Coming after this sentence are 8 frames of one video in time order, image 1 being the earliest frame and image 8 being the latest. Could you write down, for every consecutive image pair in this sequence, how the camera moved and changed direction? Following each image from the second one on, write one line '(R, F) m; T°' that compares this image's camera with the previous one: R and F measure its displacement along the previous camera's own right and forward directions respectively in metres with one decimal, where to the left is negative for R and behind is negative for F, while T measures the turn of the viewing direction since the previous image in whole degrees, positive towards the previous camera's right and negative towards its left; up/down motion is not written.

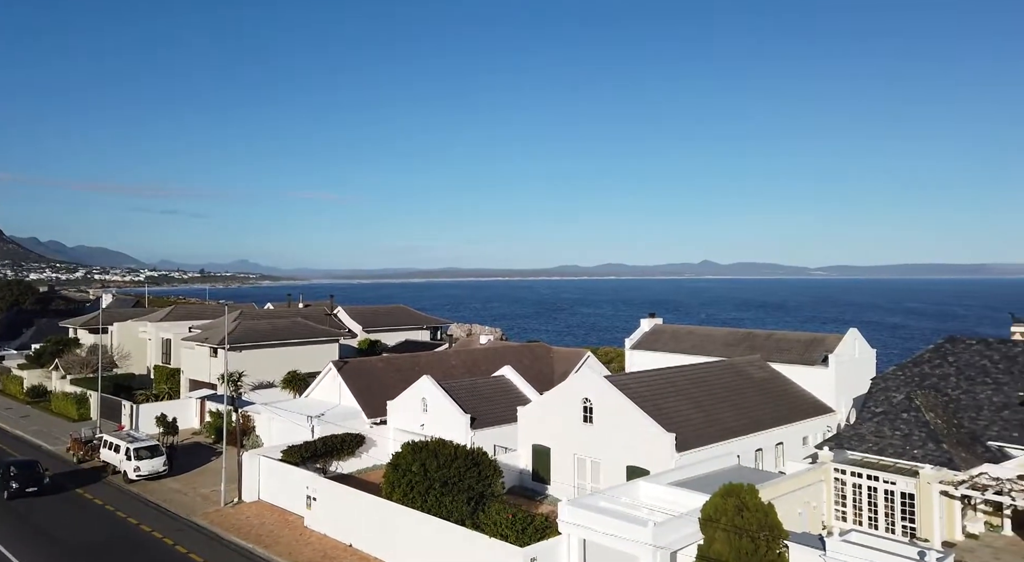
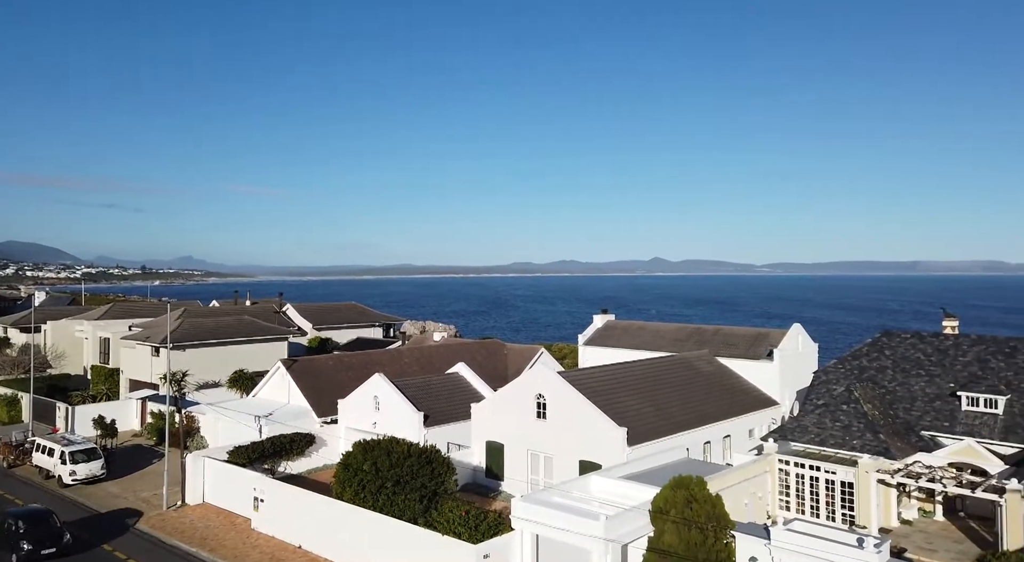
(+0.3, -0.3) m; +3°
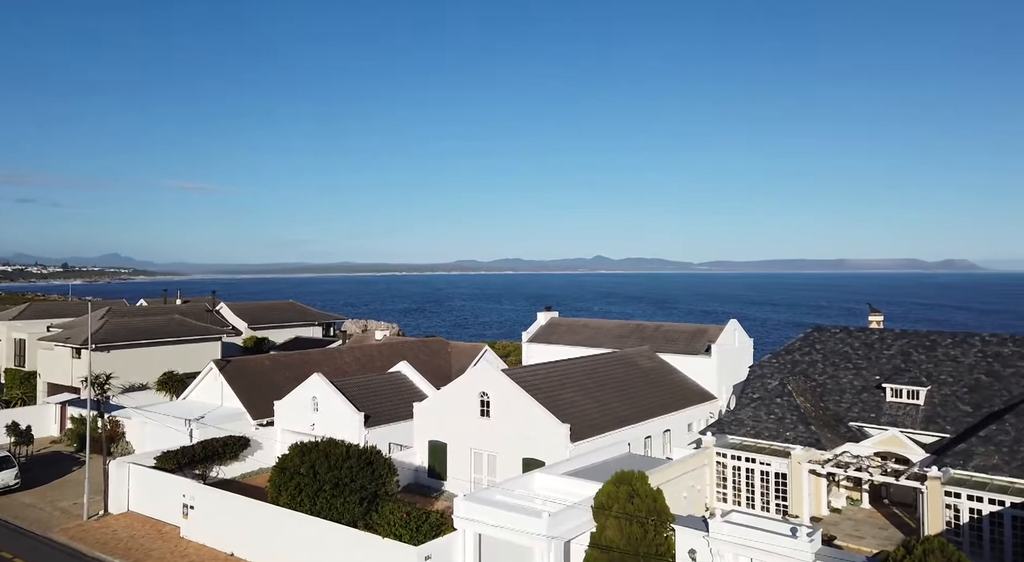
(+0.3, 0.0) m; +3°
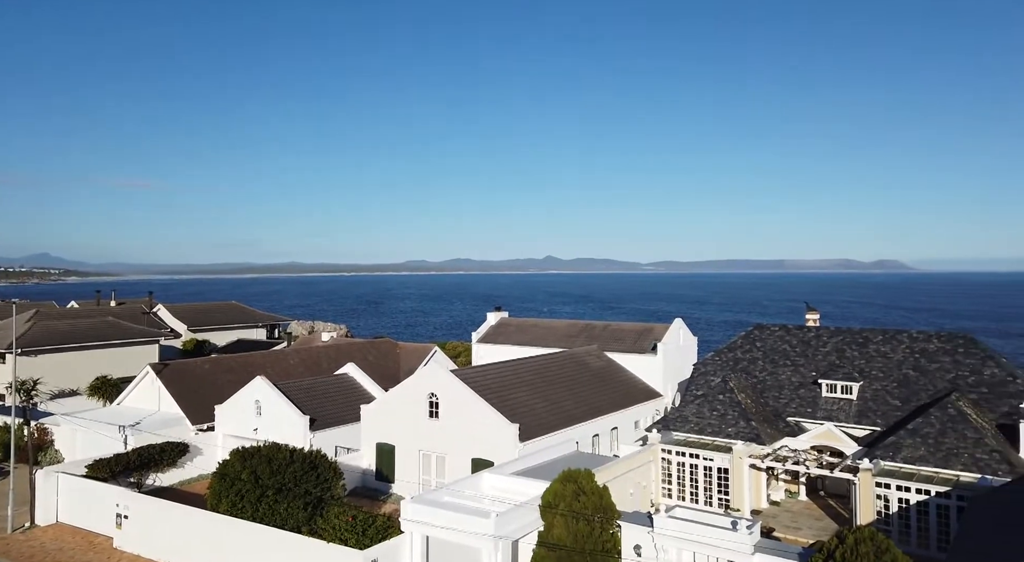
(+0.3, 0.0) m; +3°
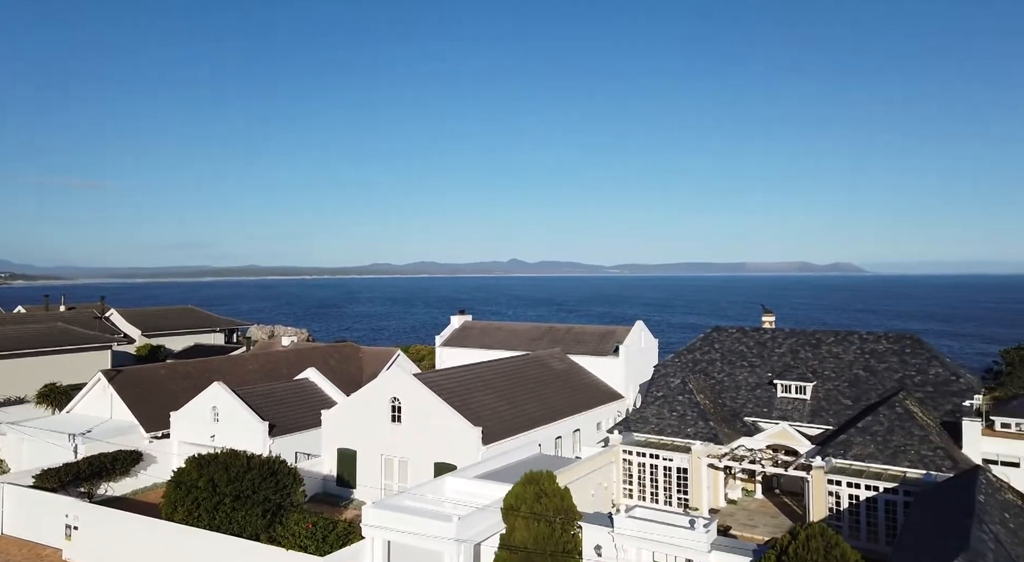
(+0.2, 0.0) m; +2°
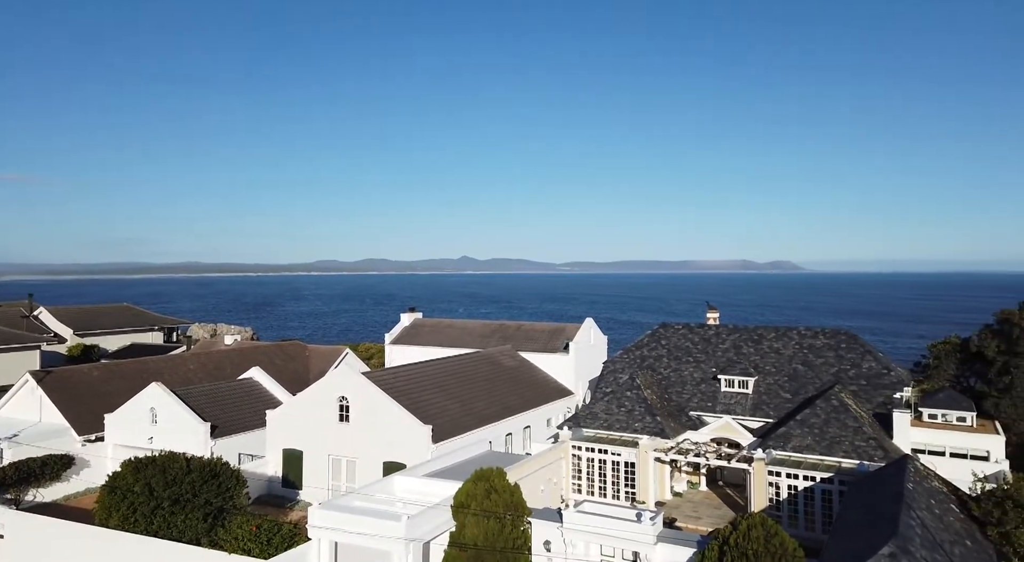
(+0.3, +0.2) m; +3°
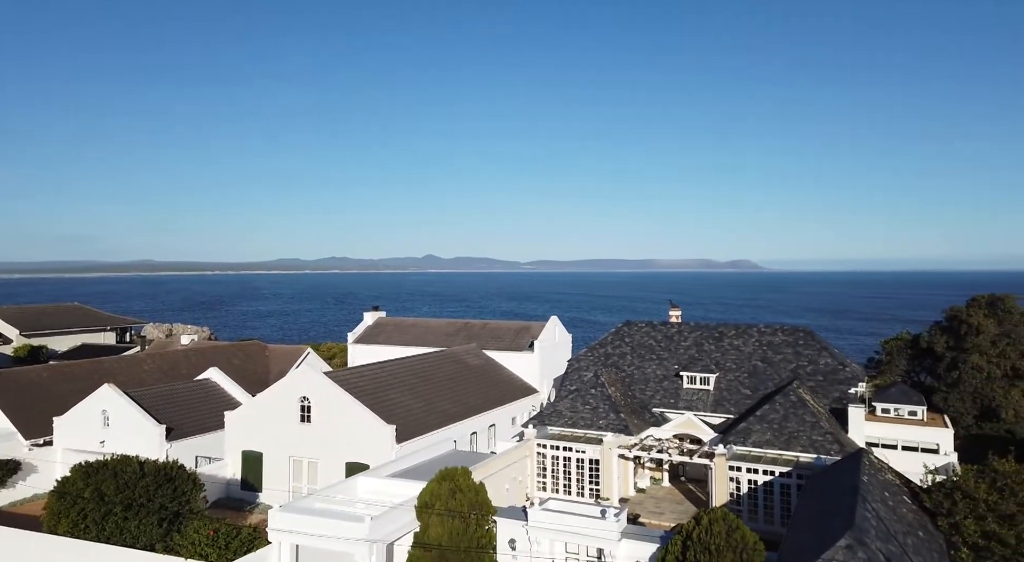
(+0.2, +0.4) m; +2°
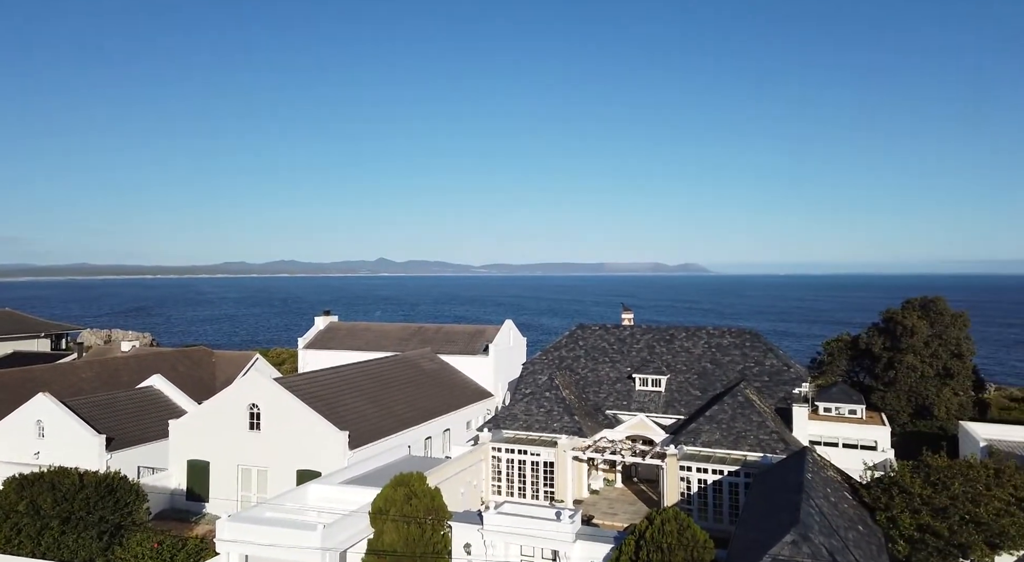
(+0.1, +0.2) m; +3°
